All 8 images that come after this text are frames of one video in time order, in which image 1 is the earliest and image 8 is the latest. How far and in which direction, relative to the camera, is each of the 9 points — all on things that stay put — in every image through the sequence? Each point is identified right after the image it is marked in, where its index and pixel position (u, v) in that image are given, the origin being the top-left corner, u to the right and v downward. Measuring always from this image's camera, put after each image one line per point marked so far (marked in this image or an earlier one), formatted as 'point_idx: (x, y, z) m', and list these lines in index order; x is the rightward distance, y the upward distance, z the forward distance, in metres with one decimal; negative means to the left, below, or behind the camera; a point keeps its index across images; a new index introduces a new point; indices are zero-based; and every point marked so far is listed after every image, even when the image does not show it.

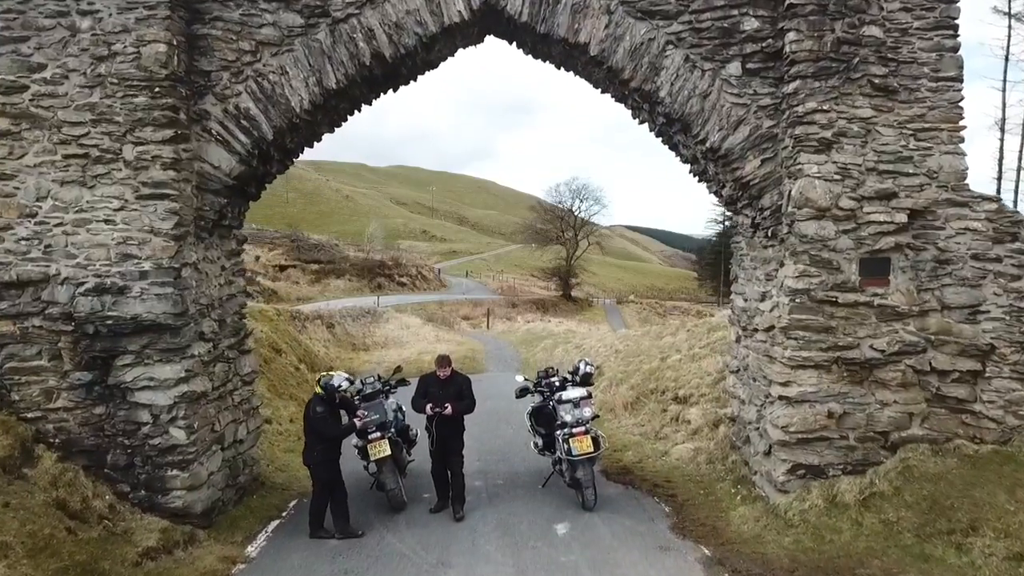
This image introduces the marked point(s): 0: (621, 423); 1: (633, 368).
0: (+2.4, -3.0, +12.6) m
1: (+3.2, -2.1, +15.1) m
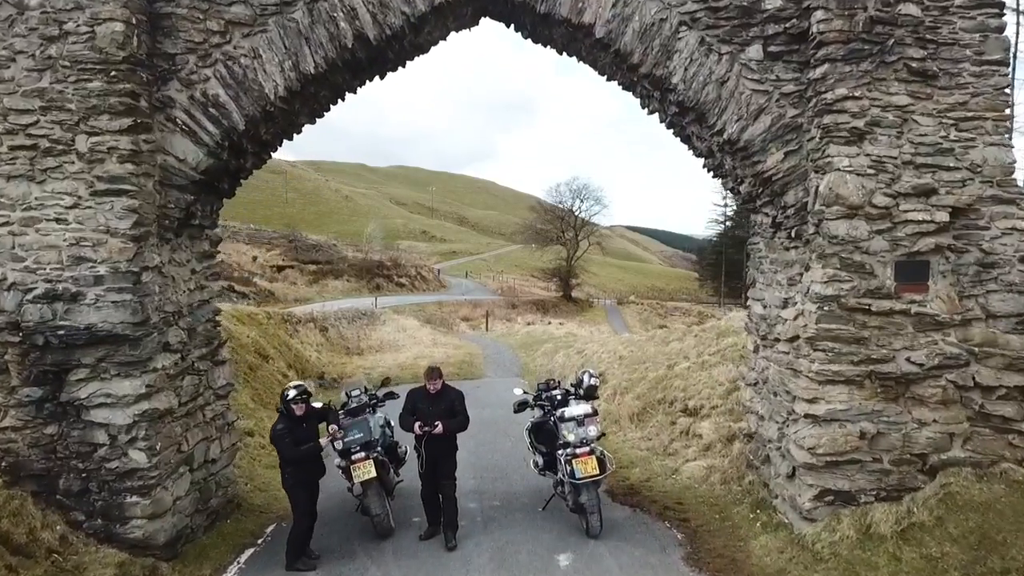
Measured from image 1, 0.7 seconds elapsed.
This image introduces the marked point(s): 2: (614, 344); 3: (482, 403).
0: (+2.4, -3.0, +11.8) m
1: (+3.1, -2.2, +14.3) m
2: (+3.3, -1.8, +18.3) m
3: (-0.8, -3.2, +16.3) m
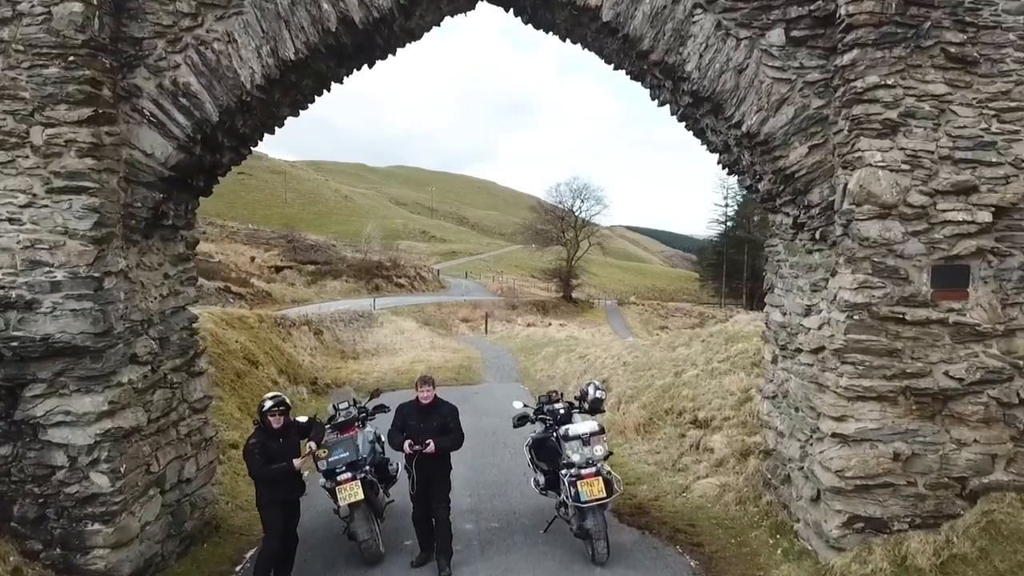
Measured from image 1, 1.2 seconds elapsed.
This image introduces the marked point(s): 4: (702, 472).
0: (+2.3, -3.1, +11.1) m
1: (+3.1, -2.3, +13.6) m
2: (+3.3, -1.9, +17.7) m
3: (-0.9, -3.3, +15.6) m
4: (+3.2, -3.1, +9.6) m
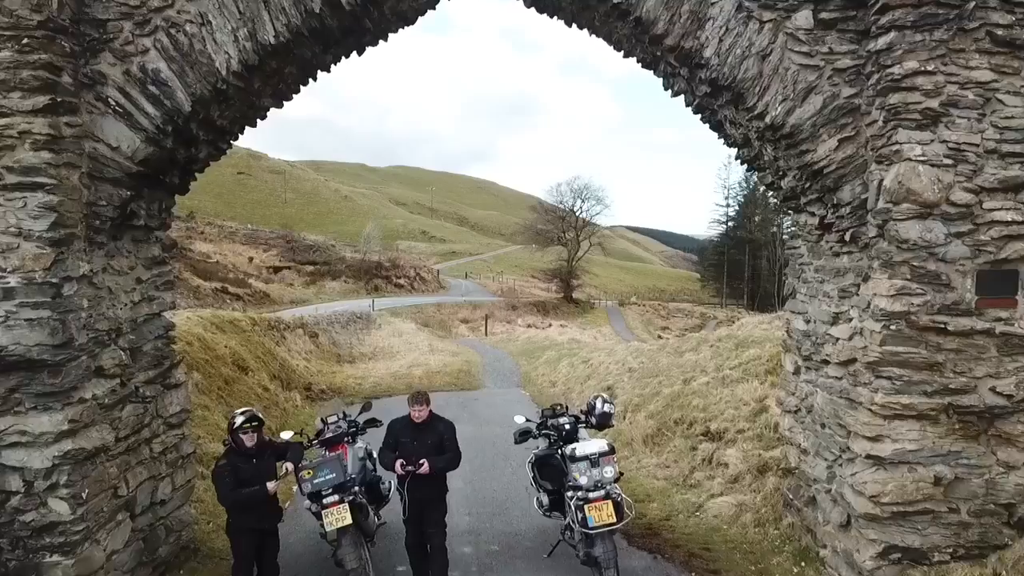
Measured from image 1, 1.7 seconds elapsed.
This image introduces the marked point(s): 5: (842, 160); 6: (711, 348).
0: (+2.4, -3.2, +10.5) m
1: (+3.2, -2.3, +13.0) m
2: (+3.3, -2.0, +17.1) m
3: (-0.8, -3.4, +15.0) m
4: (+3.2, -3.1, +9.0) m
5: (+3.6, +1.4, +6.4) m
6: (+5.1, -1.5, +14.8) m
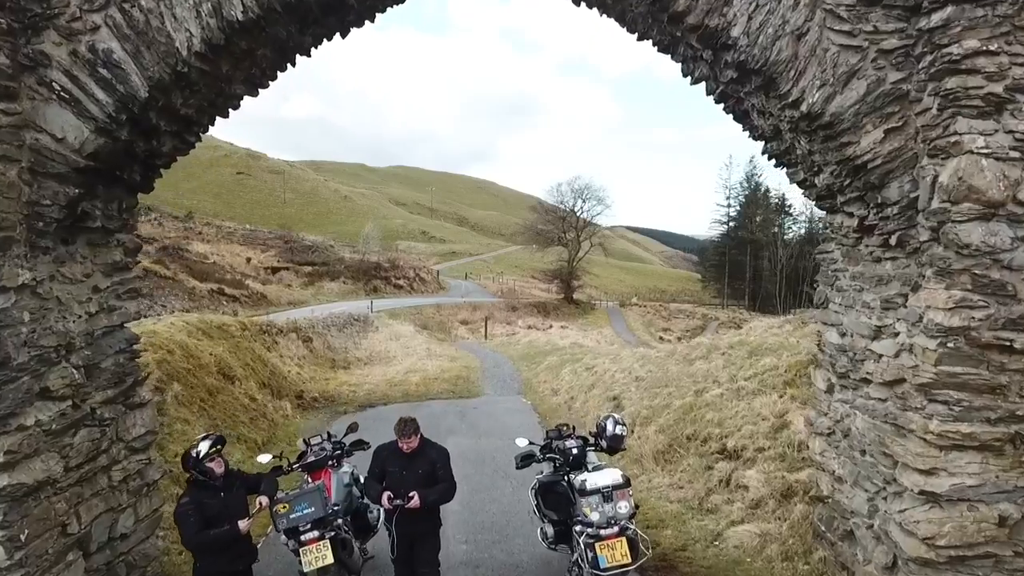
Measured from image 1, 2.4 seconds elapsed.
0: (+2.4, -3.3, +9.8) m
1: (+3.2, -2.4, +12.3) m
2: (+3.3, -2.1, +16.3) m
3: (-0.8, -3.5, +14.2) m
4: (+3.2, -3.2, +8.2) m
5: (+3.7, +1.3, +5.6) m
6: (+5.1, -1.6, +14.0) m
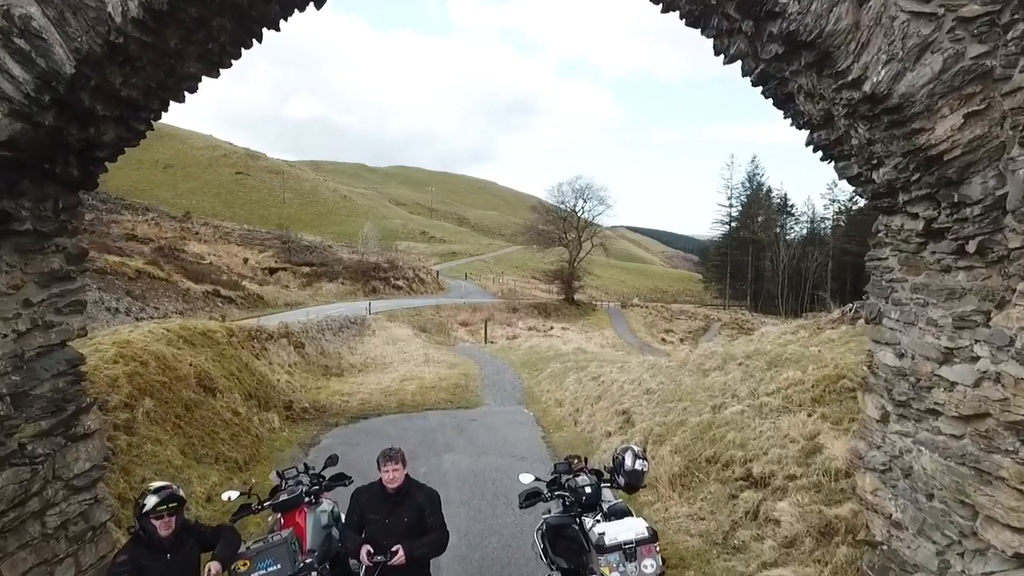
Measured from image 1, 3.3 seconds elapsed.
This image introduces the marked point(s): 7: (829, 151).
0: (+2.4, -3.4, +8.8) m
1: (+3.2, -2.6, +11.3) m
2: (+3.3, -2.2, +15.4) m
3: (-0.8, -3.6, +13.3) m
4: (+3.2, -3.4, +7.3) m
5: (+3.7, +1.2, +4.6) m
6: (+5.1, -1.8, +13.1) m
7: (+3.3, +1.4, +6.0) m
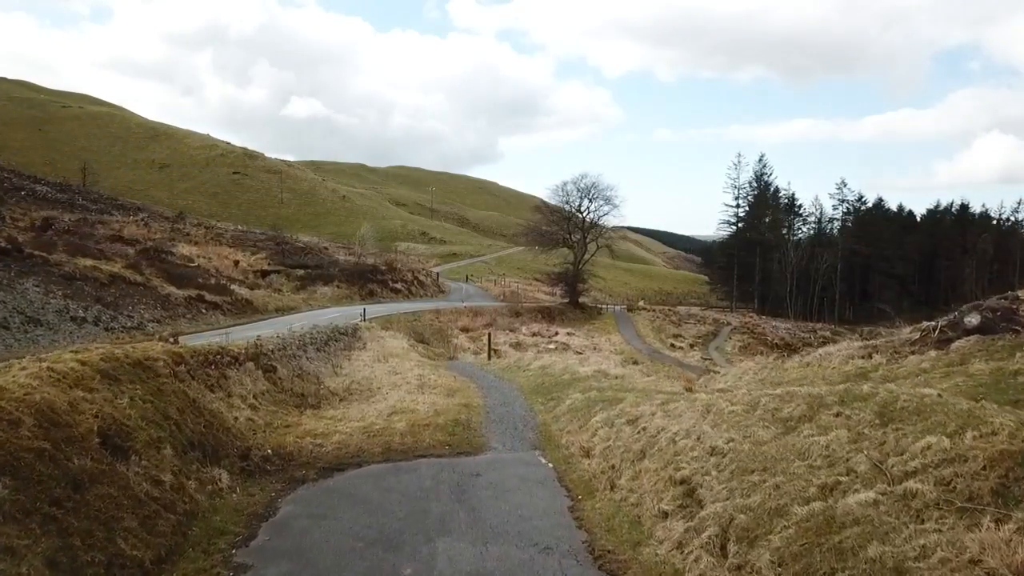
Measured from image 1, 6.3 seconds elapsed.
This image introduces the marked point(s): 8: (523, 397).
0: (+2.7, -3.8, +5.4) m
1: (+3.5, -3.0, +7.9) m
2: (+3.6, -2.6, +12.0) m
3: (-0.5, -4.0, +9.9) m
4: (+3.5, -3.8, +3.9) m
5: (+4.0, +0.8, +1.3) m
6: (+5.5, -2.2, +9.7) m
7: (+3.6, +1.0, +2.6) m
8: (+0.4, -3.5, +18.7) m
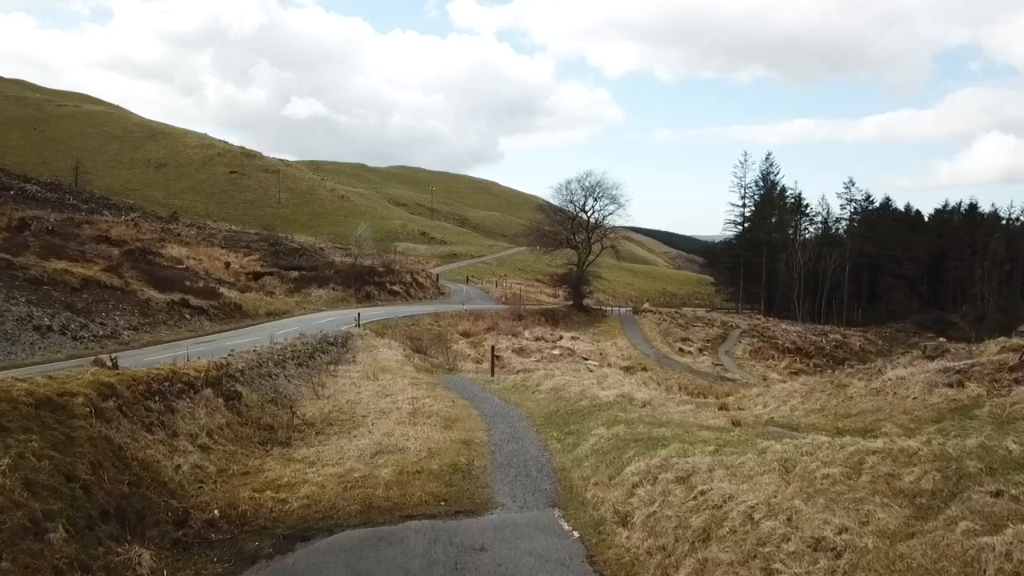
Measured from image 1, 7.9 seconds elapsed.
0: (+3.0, -4.1, +2.5) m
1: (+3.8, -3.3, +5.0) m
2: (+3.9, -2.9, +9.0) m
3: (-0.2, -4.3, +7.0) m
4: (+3.8, -4.1, +1.0) m
5: (+4.2, +0.5, -1.7) m
6: (+5.7, -2.5, +6.7) m
7: (+3.8, +0.7, -0.3) m
8: (+0.7, -3.8, +15.8) m
